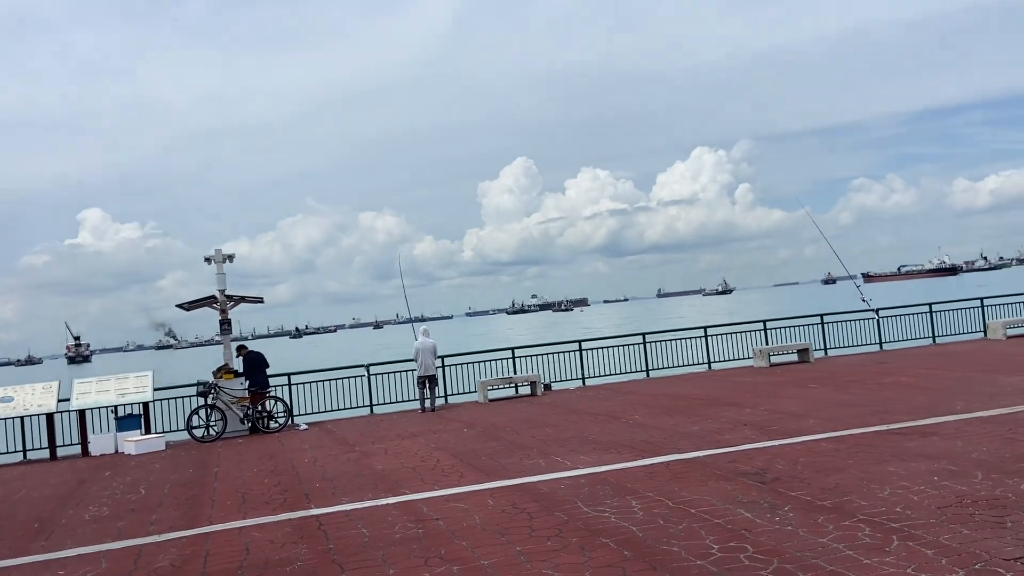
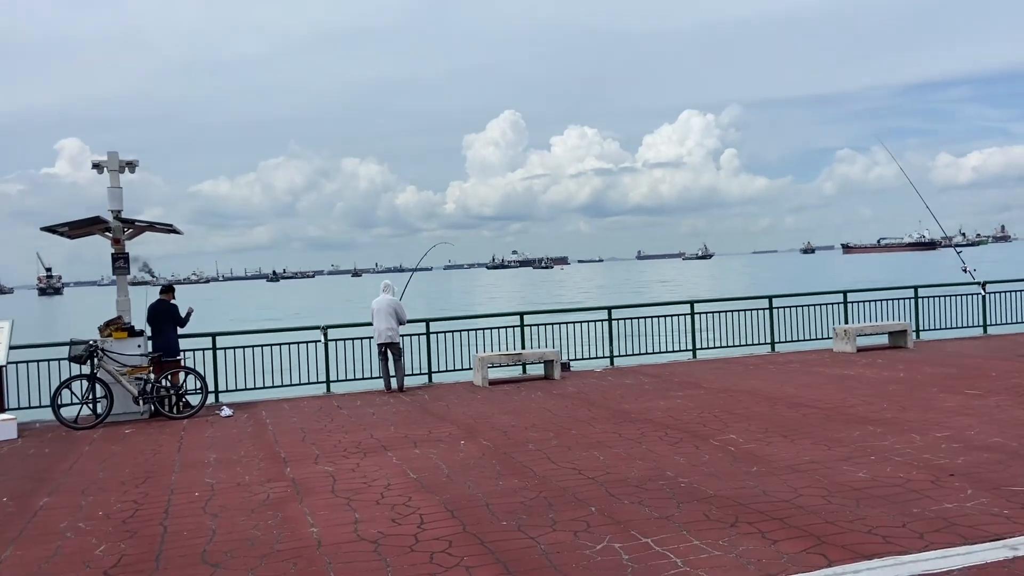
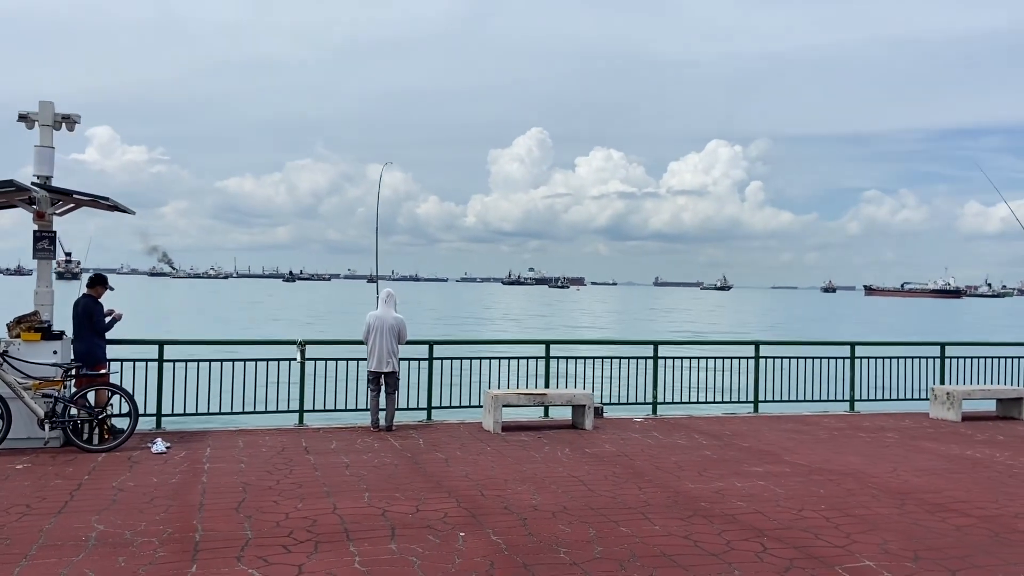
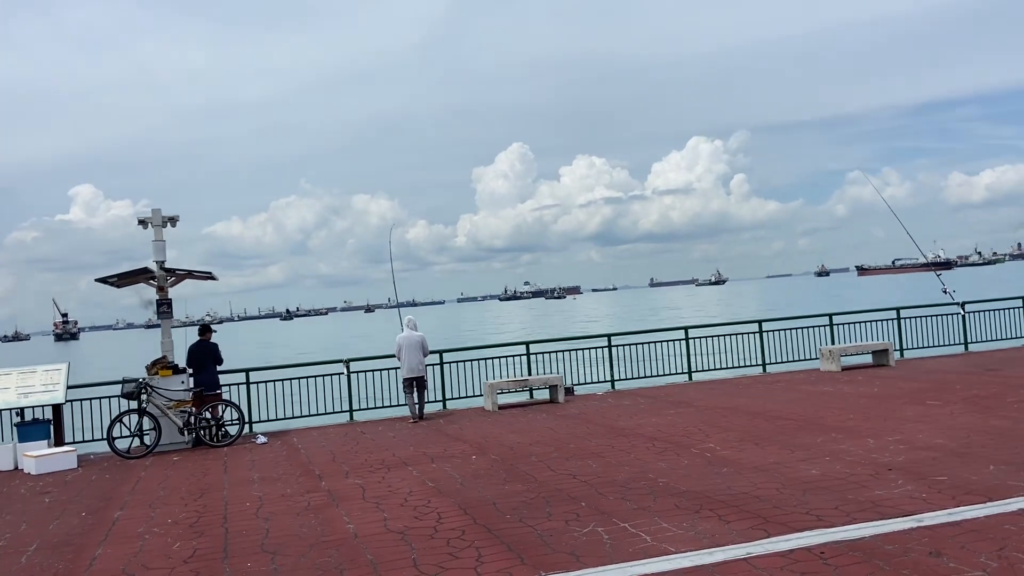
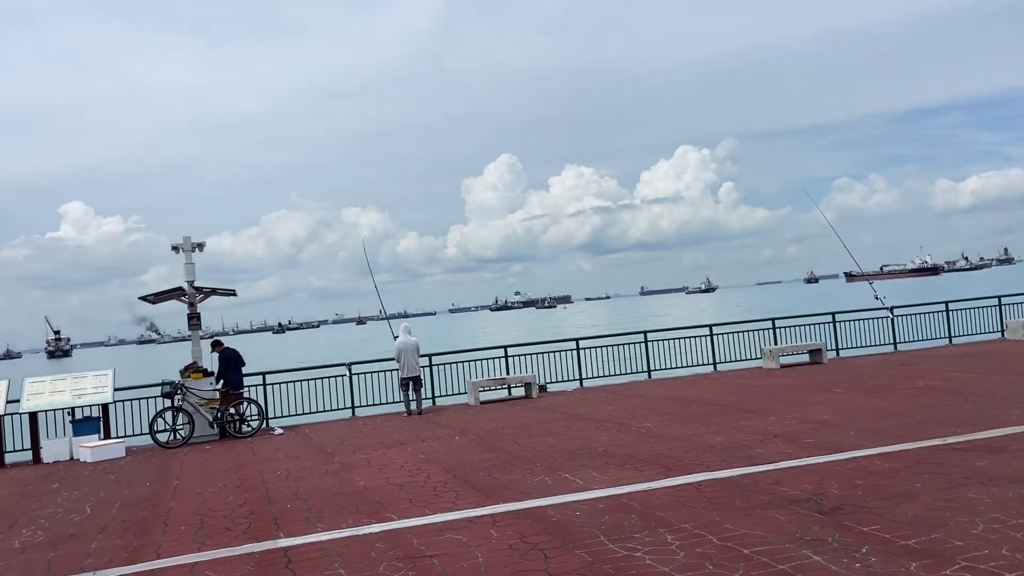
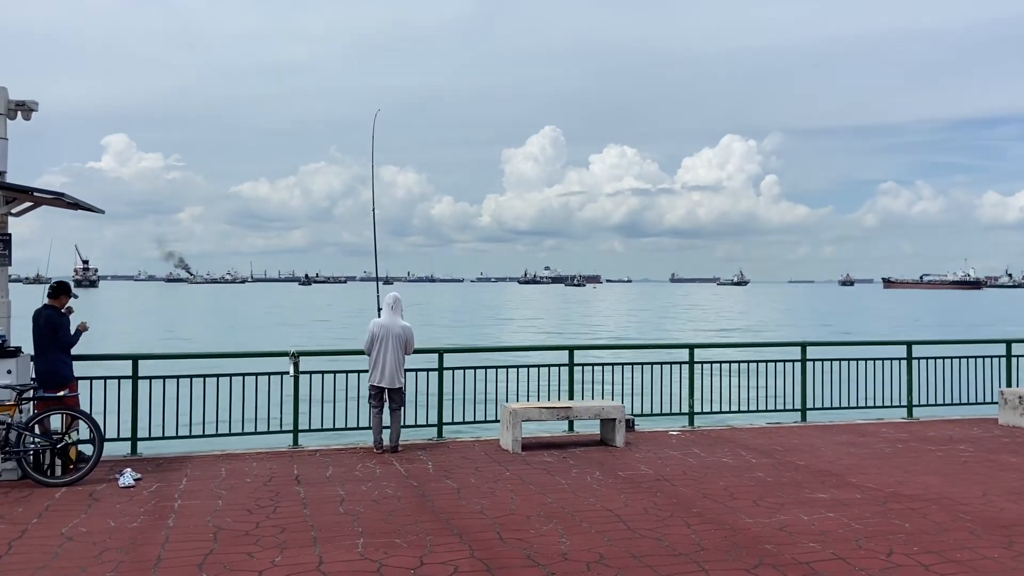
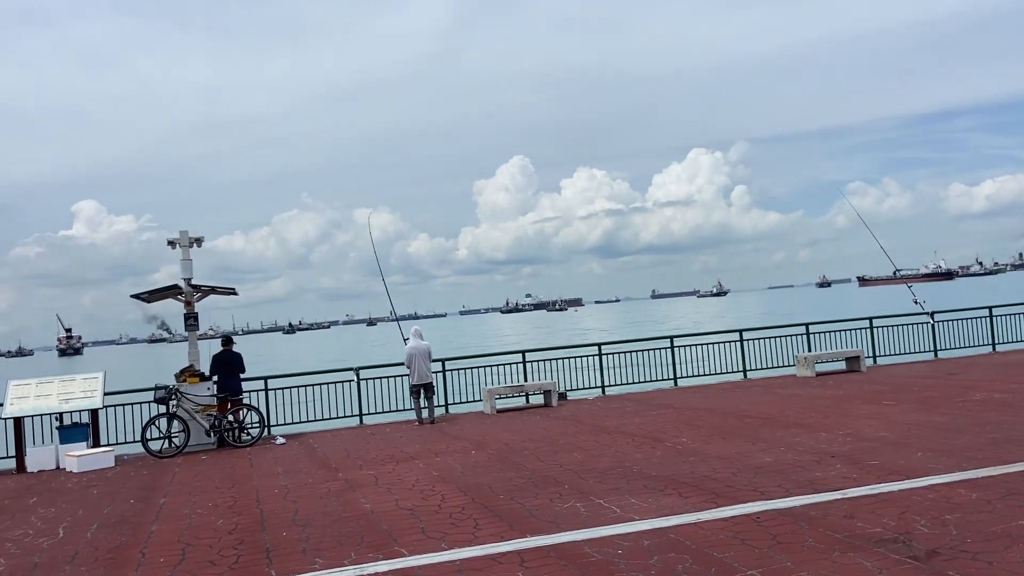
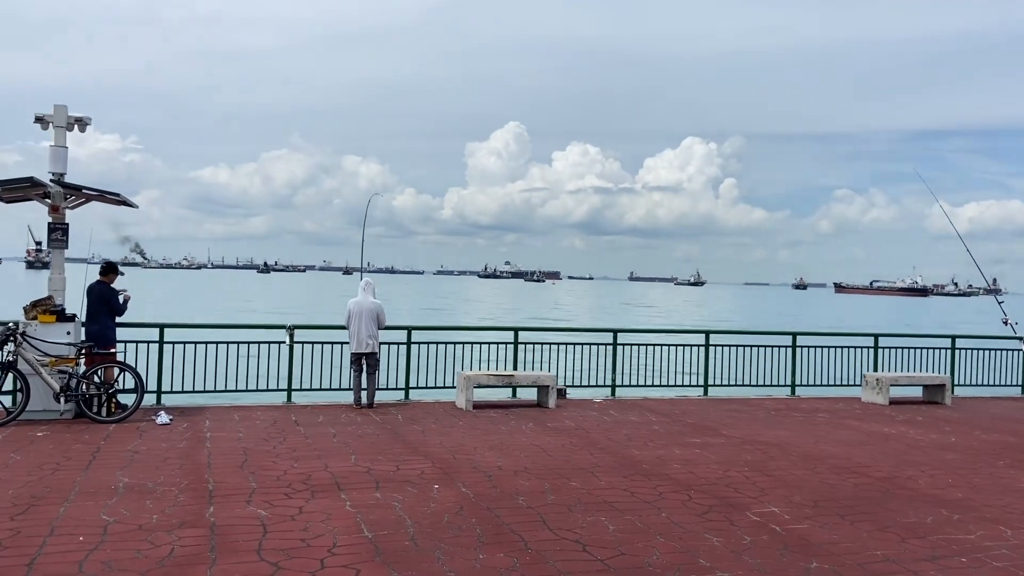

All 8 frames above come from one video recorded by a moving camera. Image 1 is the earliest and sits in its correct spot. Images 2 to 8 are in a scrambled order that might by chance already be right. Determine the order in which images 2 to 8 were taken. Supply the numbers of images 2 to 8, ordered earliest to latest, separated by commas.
5, 7, 4, 2, 8, 3, 6
